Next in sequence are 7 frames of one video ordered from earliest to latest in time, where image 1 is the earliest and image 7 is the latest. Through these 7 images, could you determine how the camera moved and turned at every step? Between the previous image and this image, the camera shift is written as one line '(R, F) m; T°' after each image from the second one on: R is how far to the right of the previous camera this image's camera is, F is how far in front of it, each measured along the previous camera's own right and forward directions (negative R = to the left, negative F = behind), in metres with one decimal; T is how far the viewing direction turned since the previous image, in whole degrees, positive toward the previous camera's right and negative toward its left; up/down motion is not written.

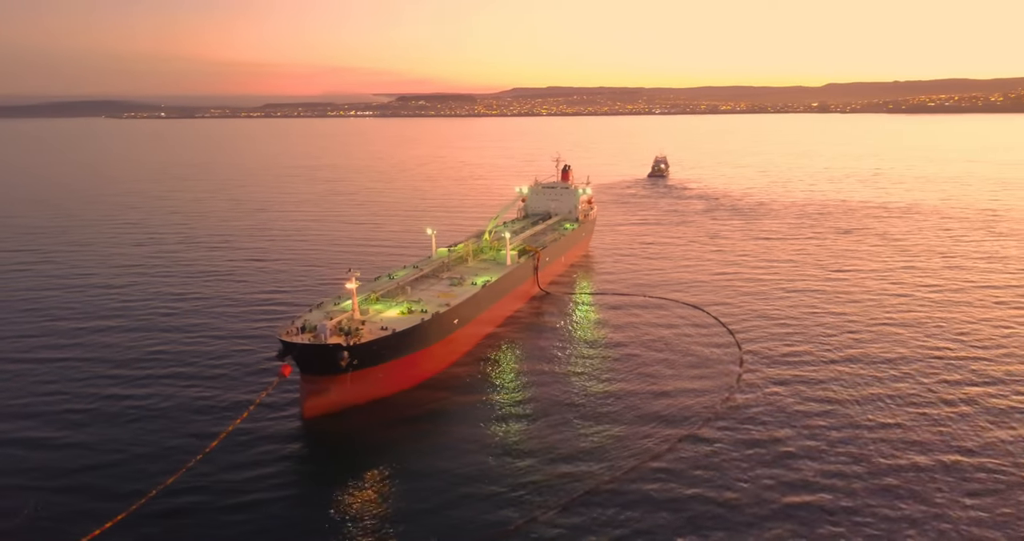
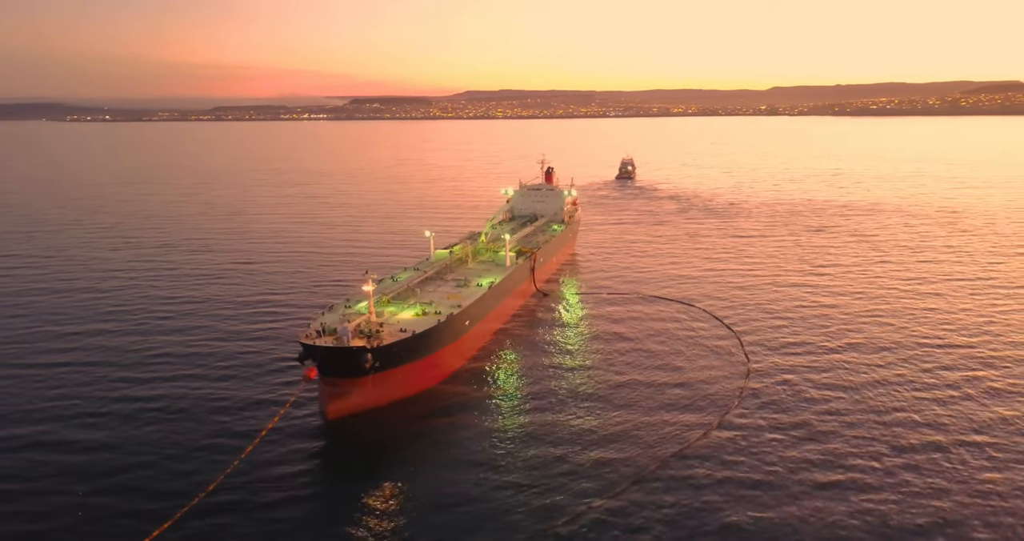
(-2.4, -0.6) m; +3°
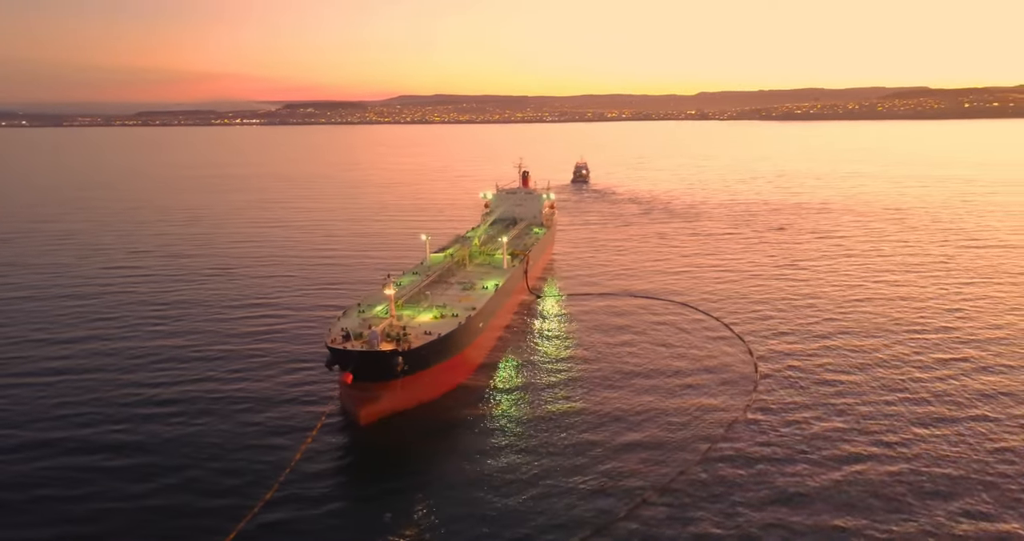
(-3.3, -1.0) m; +4°
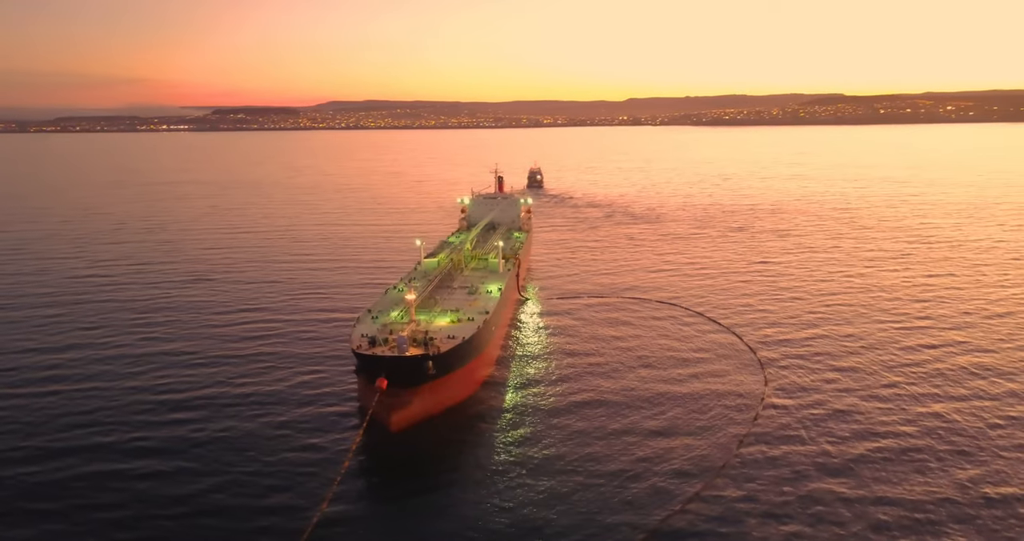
(-3.3, -1.0) m; +4°
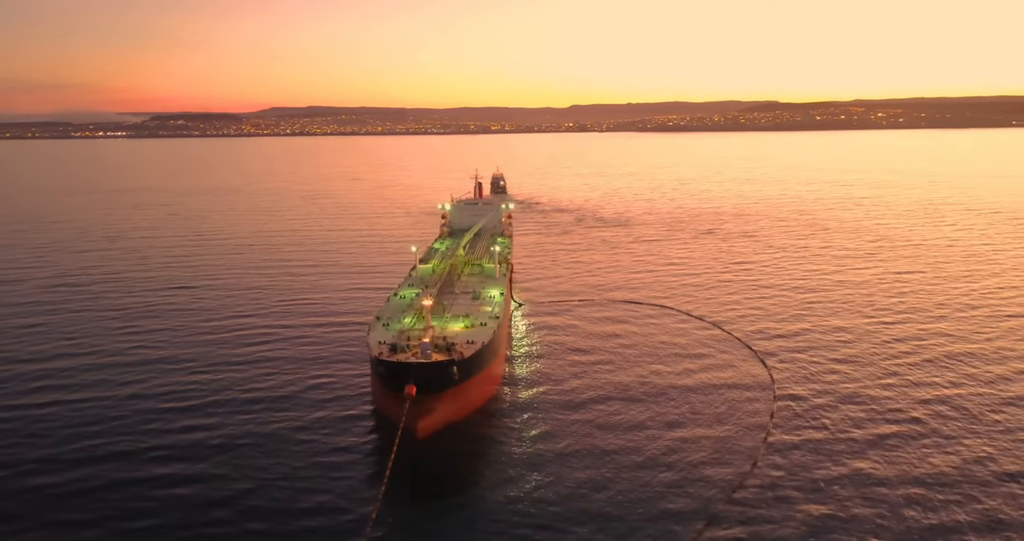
(-2.7, -0.9) m; +4°
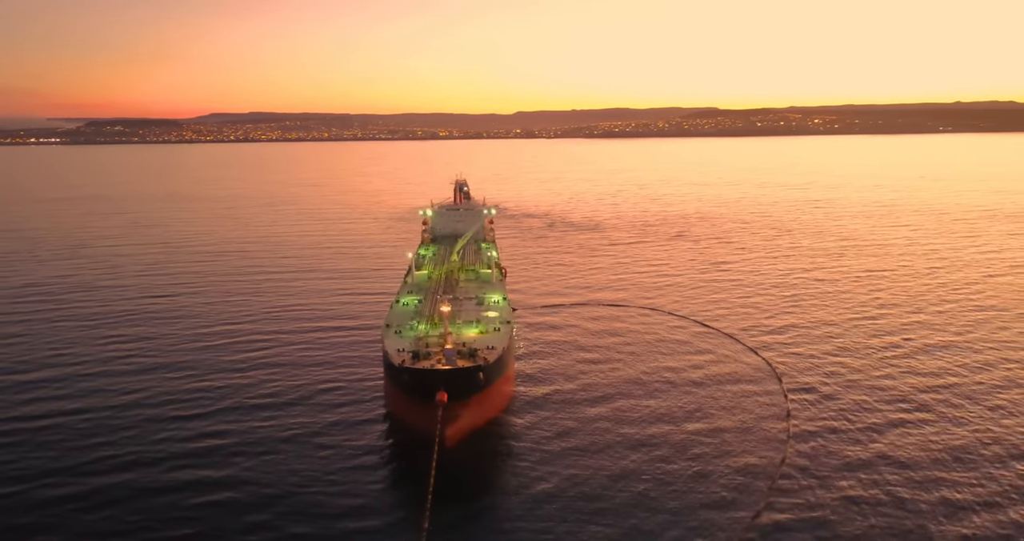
(-2.7, -0.9) m; +4°
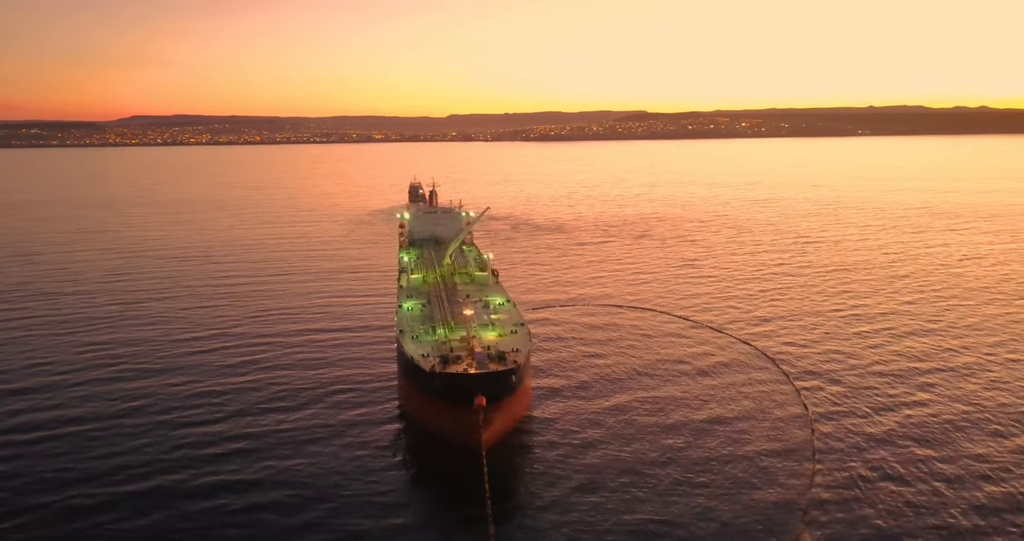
(-3.4, -1.0) m; +4°
